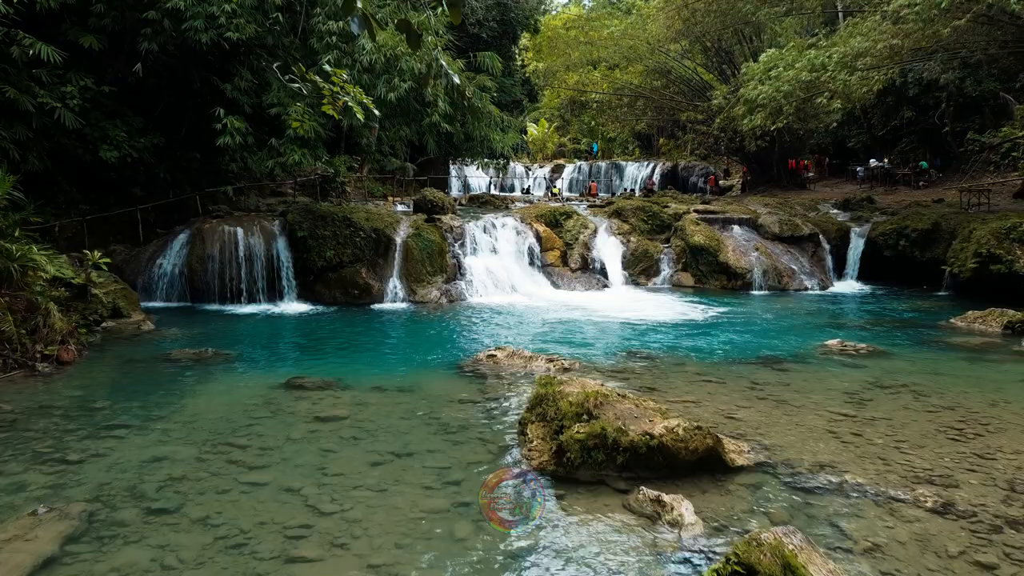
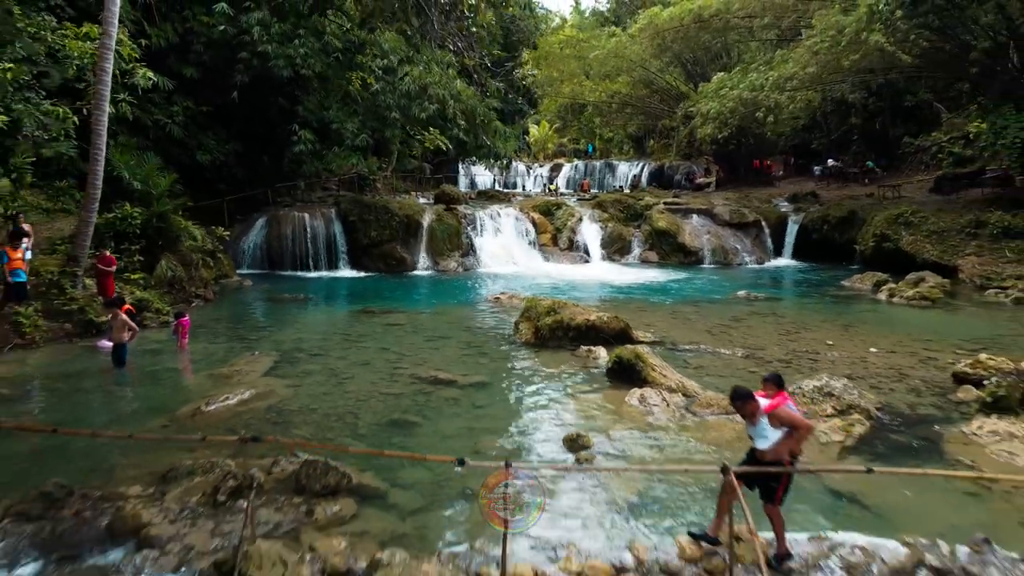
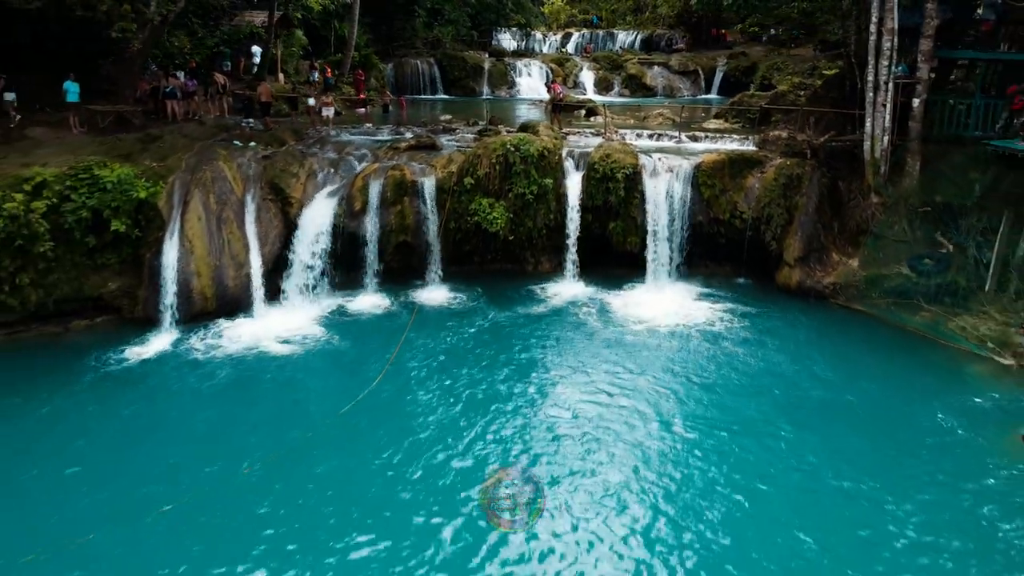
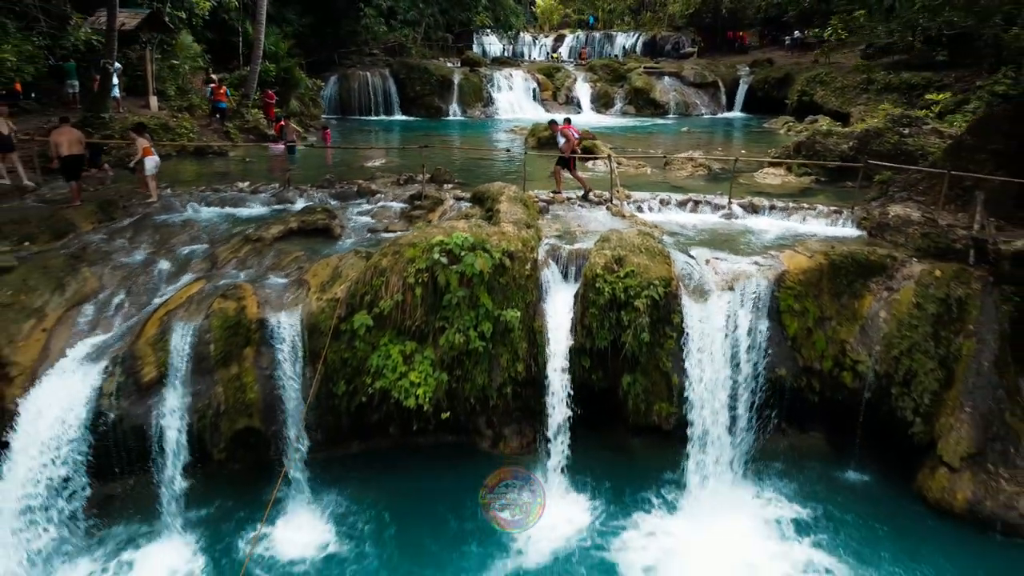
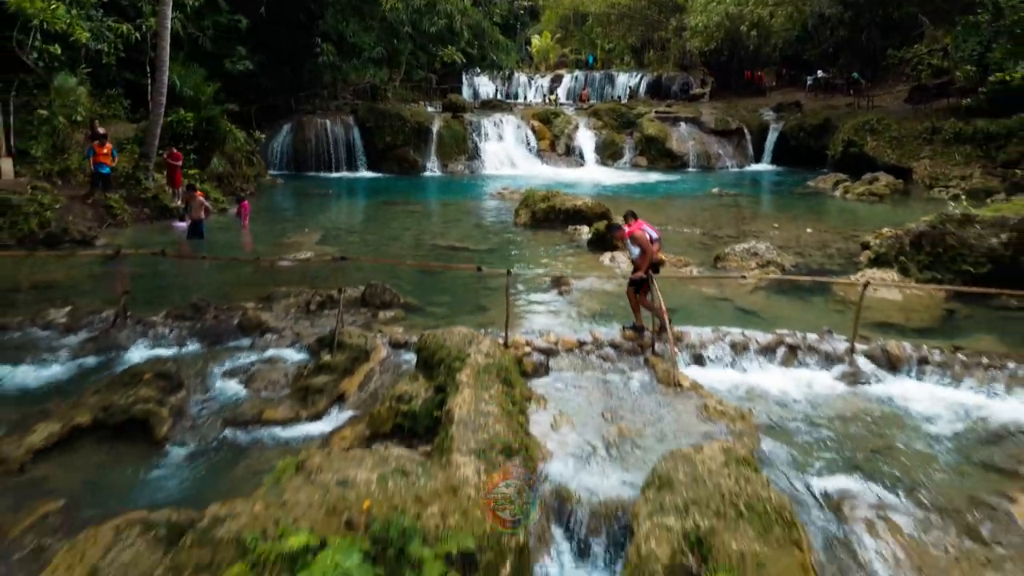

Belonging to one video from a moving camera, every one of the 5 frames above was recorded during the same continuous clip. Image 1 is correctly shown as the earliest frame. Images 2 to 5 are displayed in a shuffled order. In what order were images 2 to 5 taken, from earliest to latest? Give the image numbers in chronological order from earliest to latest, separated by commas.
2, 5, 4, 3
